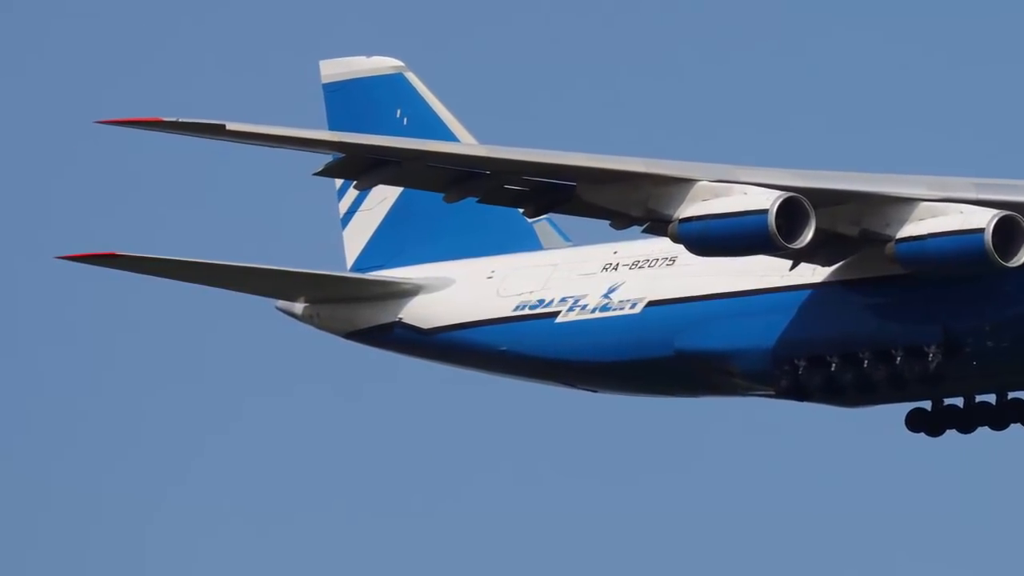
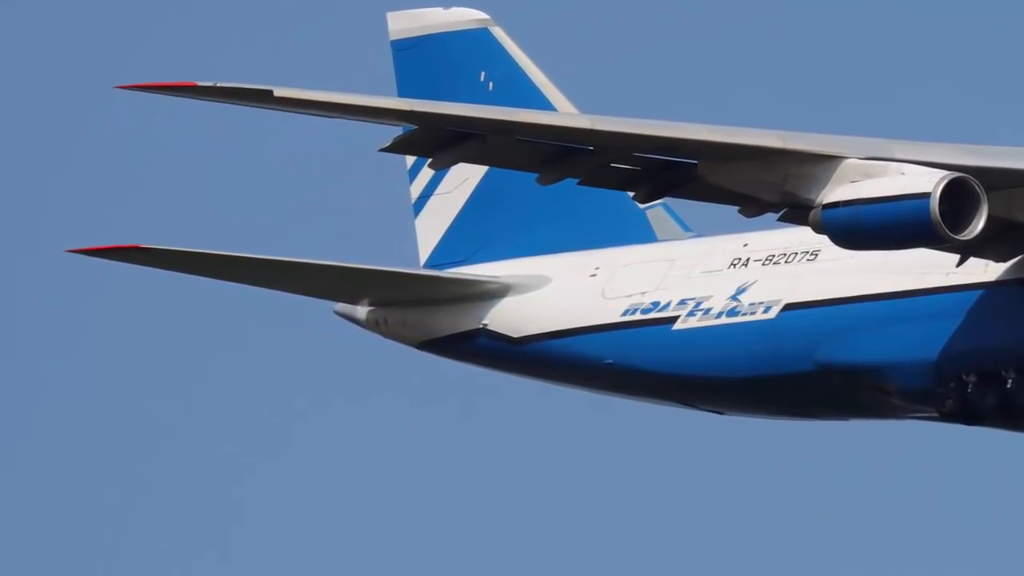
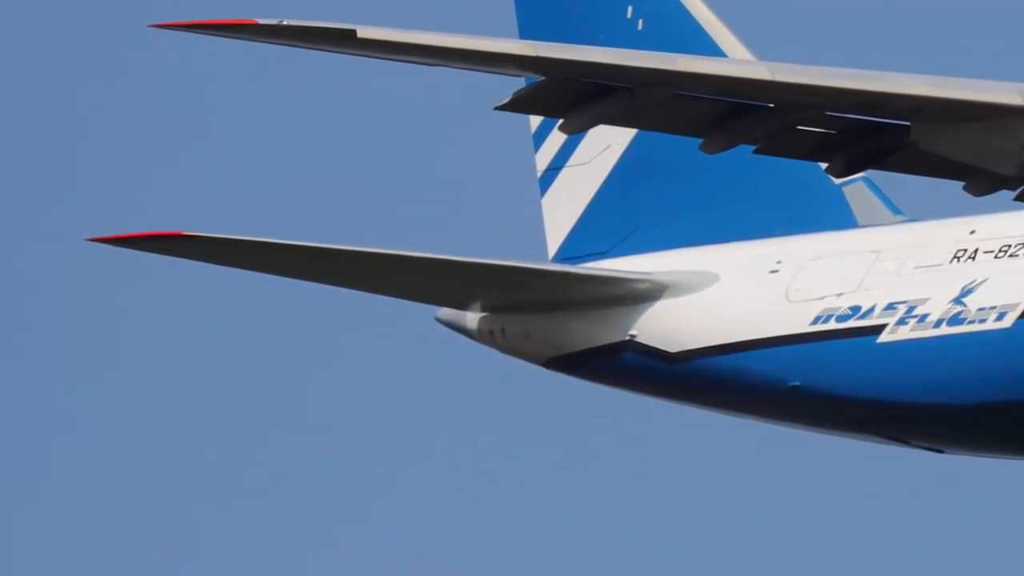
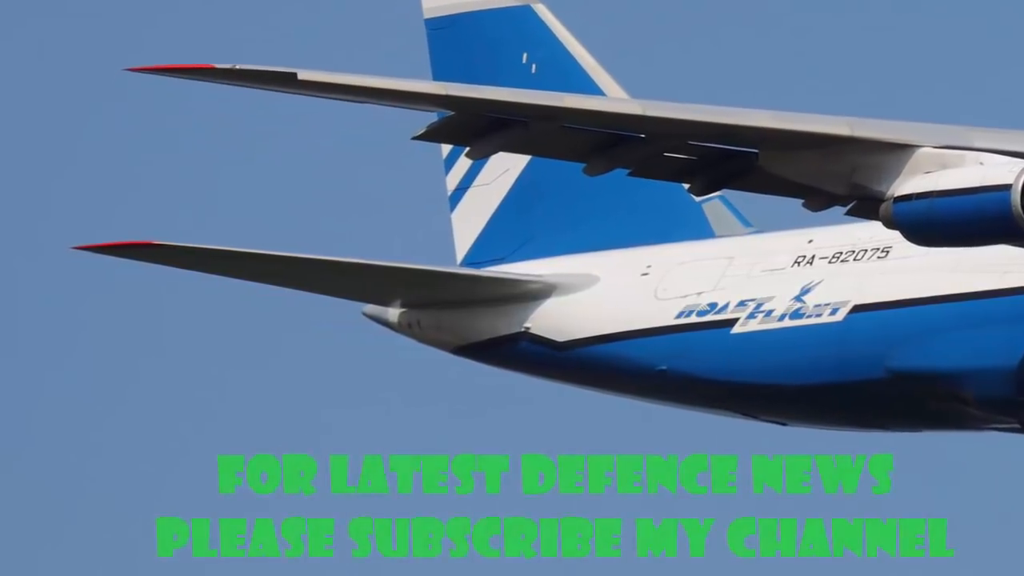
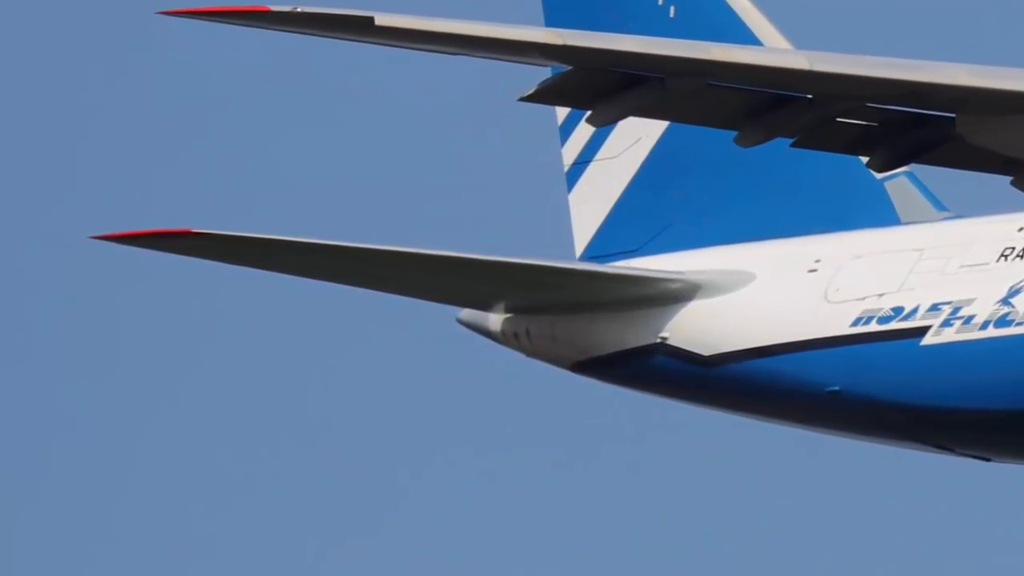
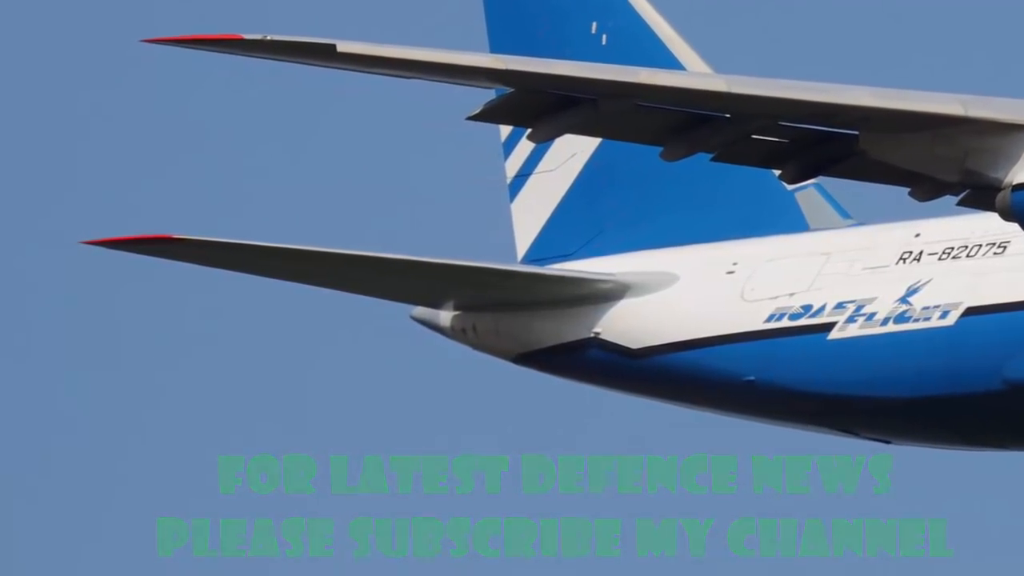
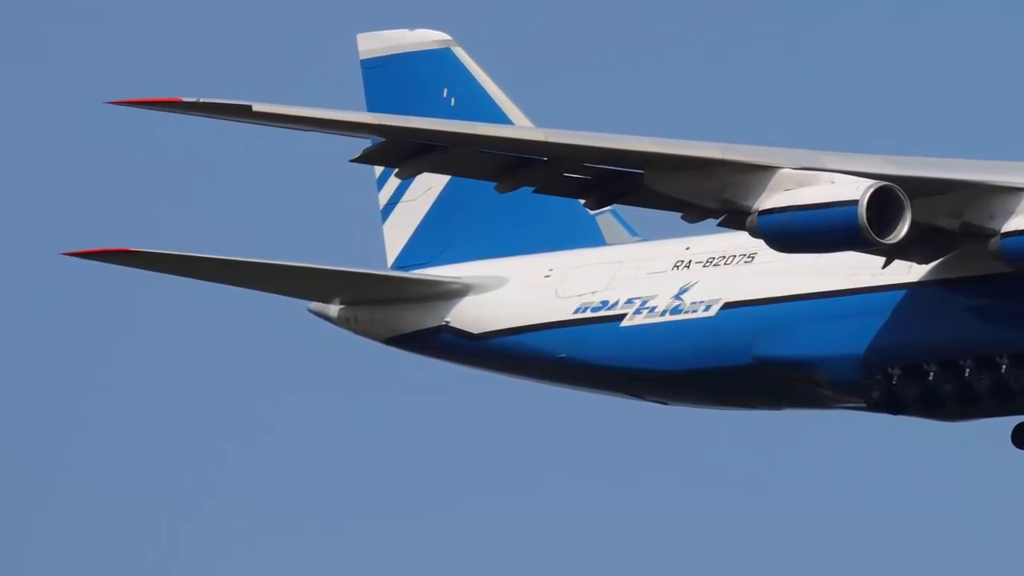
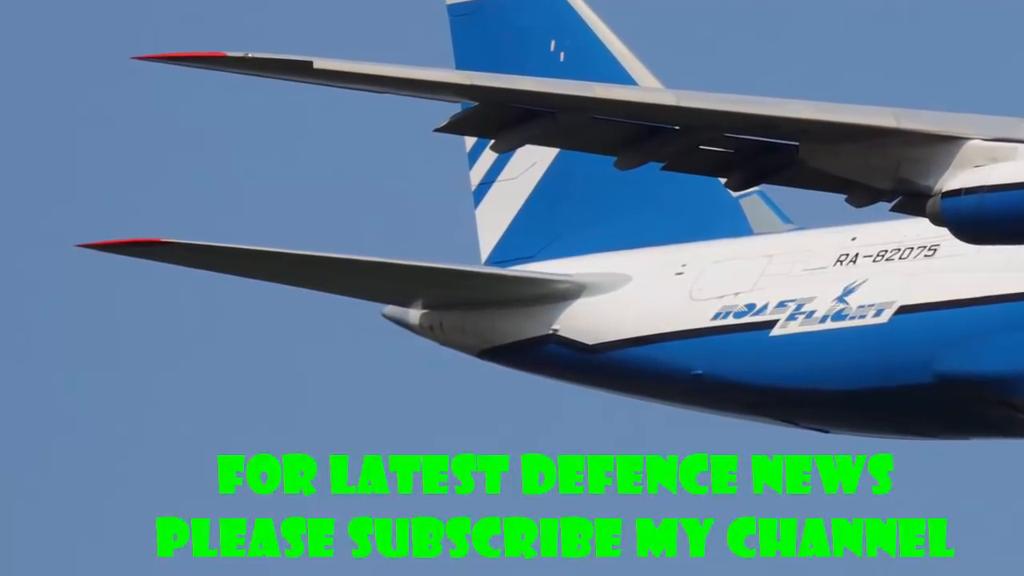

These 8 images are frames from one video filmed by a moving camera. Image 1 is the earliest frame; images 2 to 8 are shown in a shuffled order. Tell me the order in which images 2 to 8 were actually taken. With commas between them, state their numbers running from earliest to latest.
7, 2, 4, 8, 6, 3, 5
